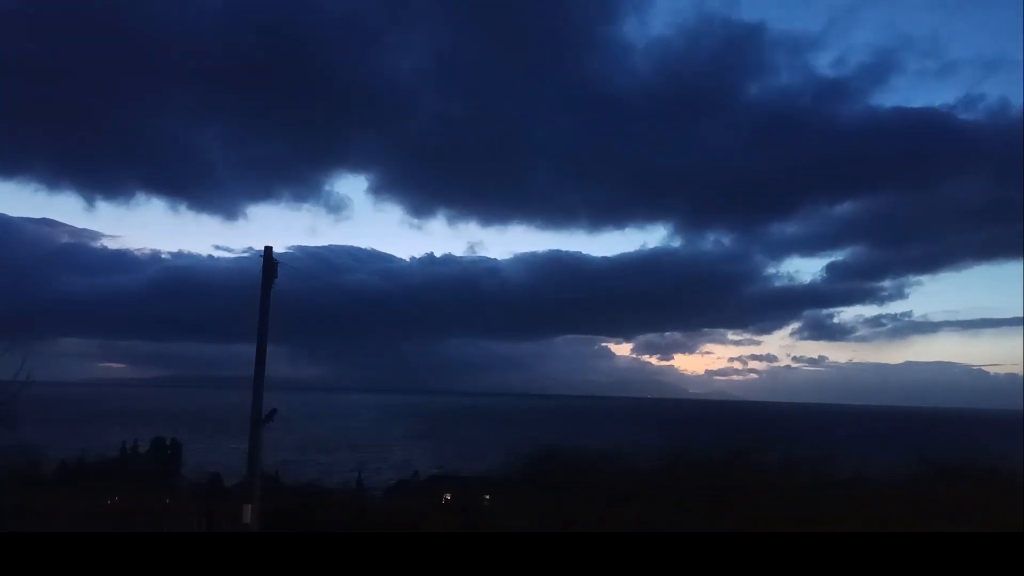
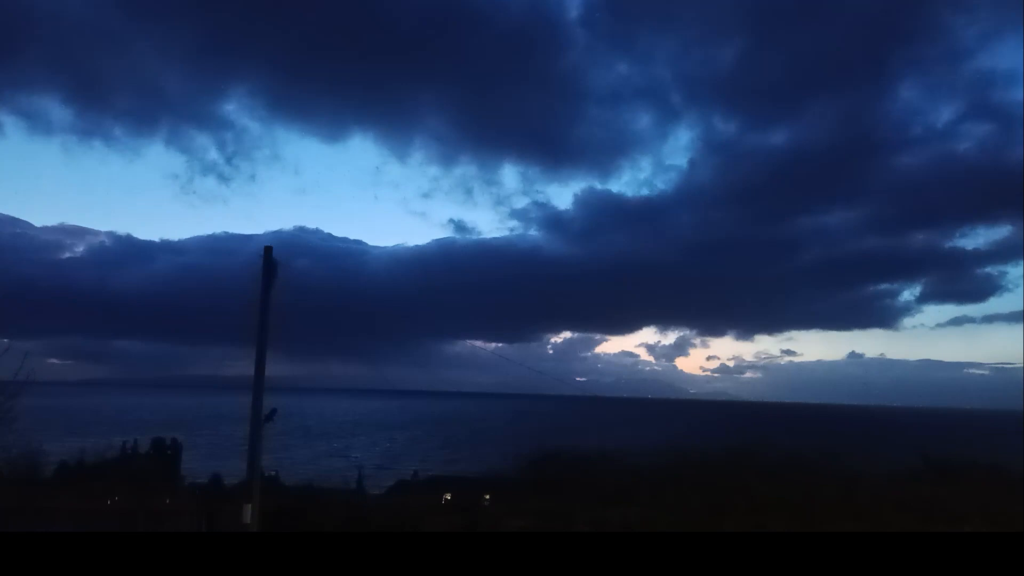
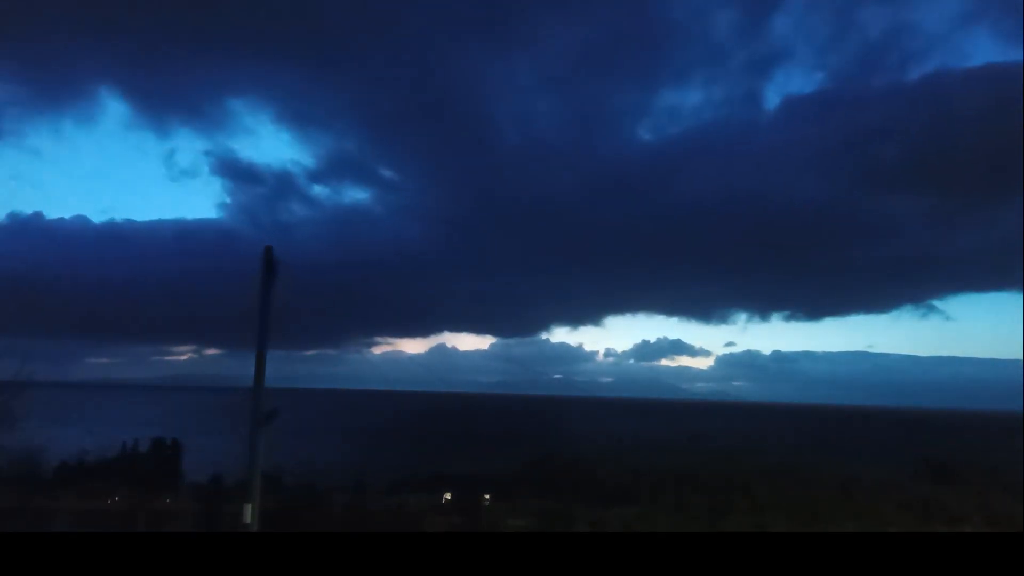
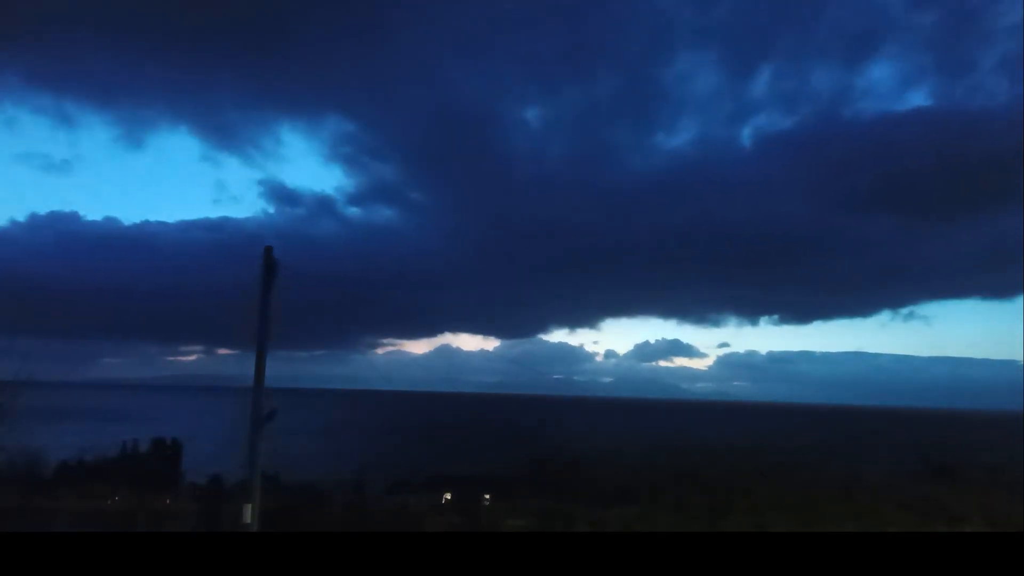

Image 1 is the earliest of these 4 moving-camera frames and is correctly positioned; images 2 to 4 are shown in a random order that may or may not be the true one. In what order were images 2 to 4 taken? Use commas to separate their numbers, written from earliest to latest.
2, 4, 3
